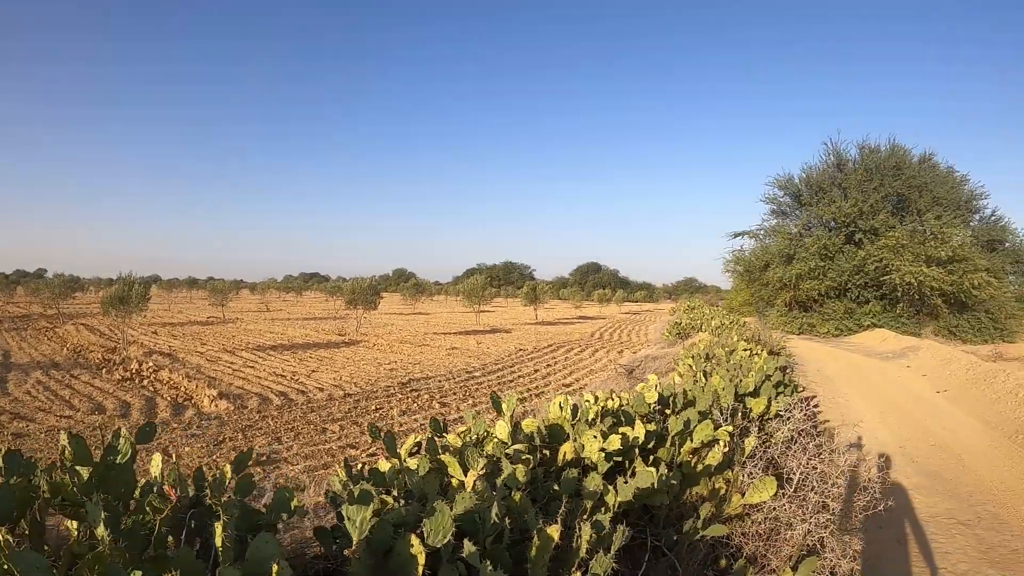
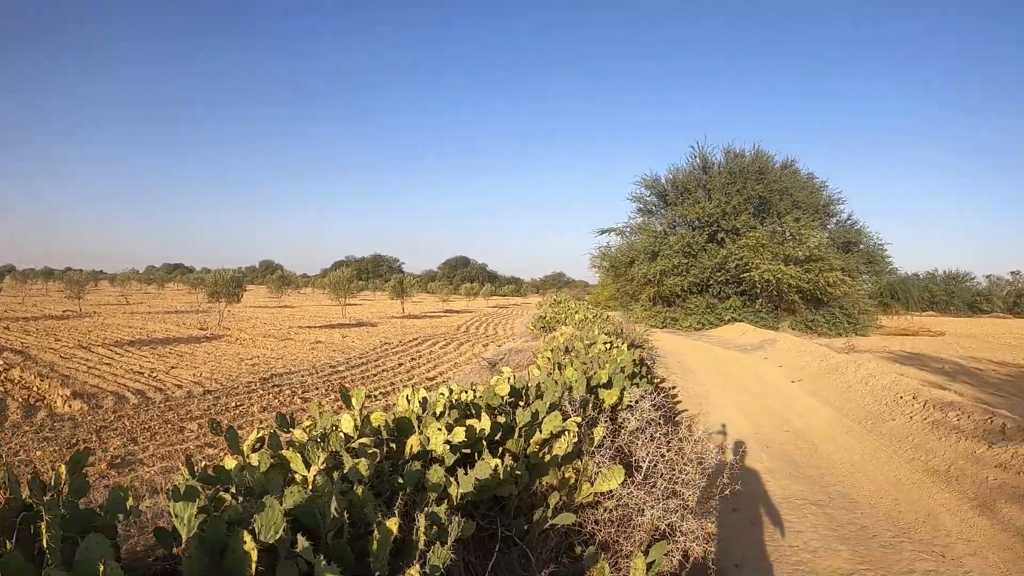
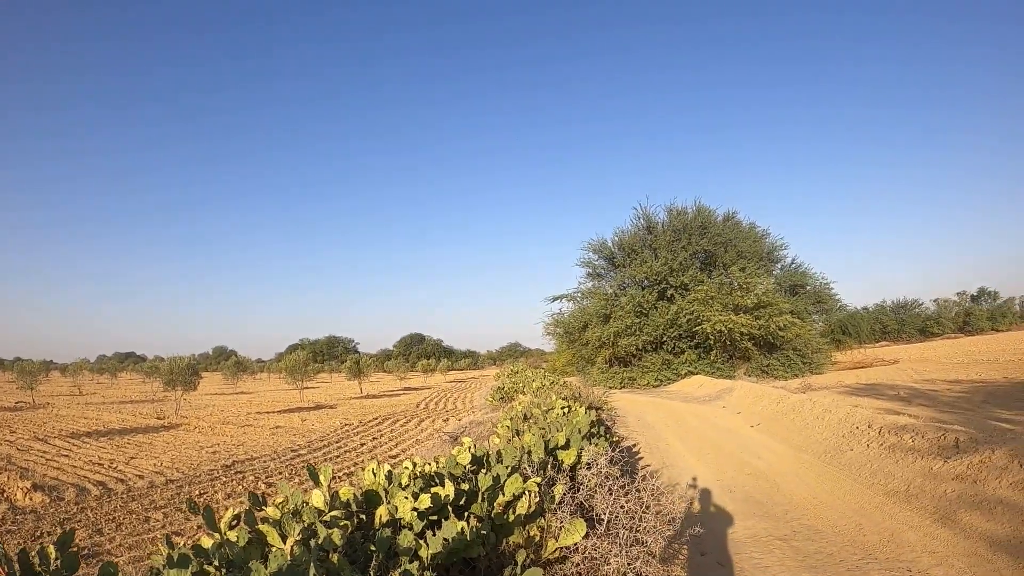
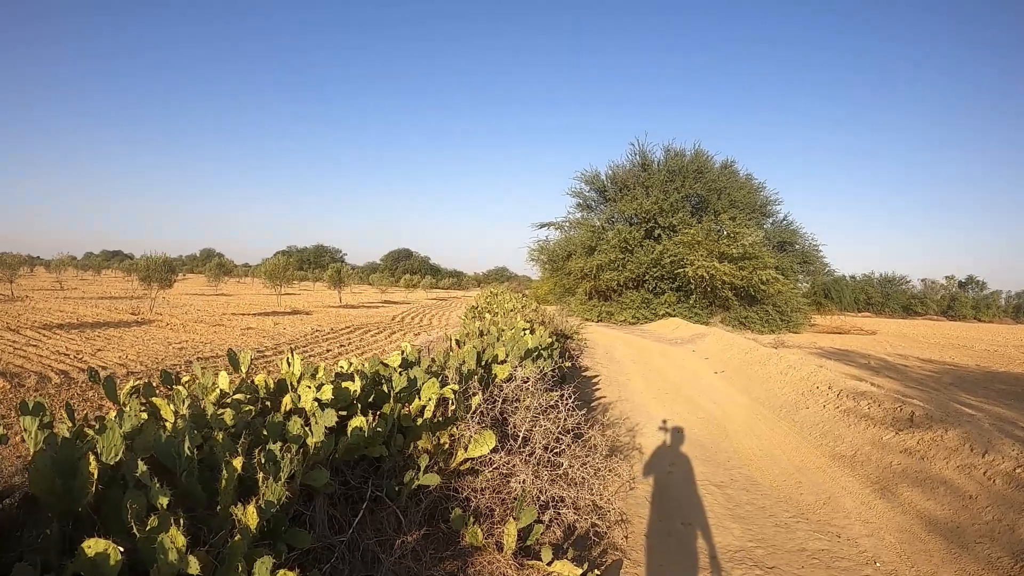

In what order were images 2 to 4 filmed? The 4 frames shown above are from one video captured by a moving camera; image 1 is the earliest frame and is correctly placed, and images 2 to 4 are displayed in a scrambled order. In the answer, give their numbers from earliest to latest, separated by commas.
2, 3, 4
